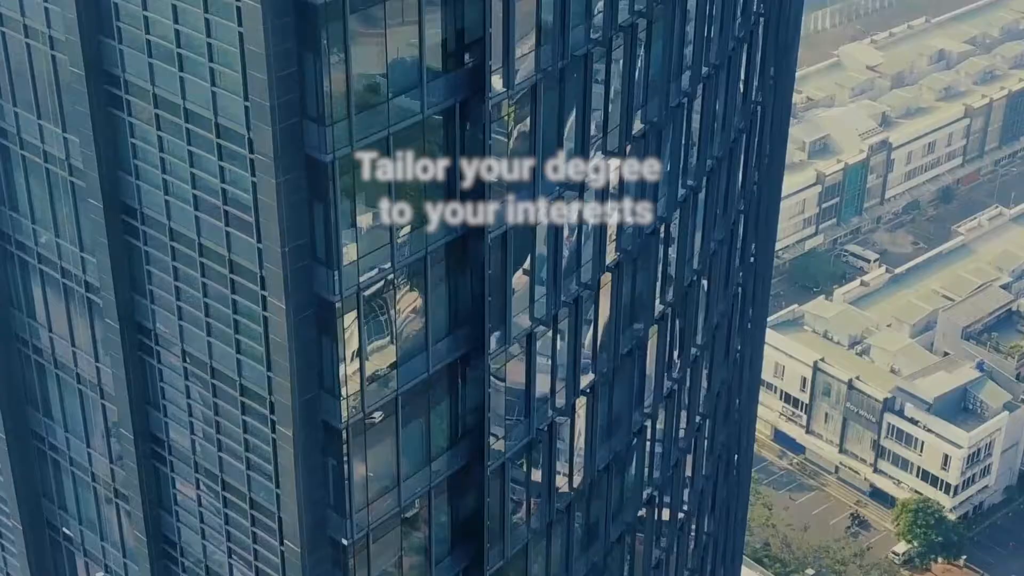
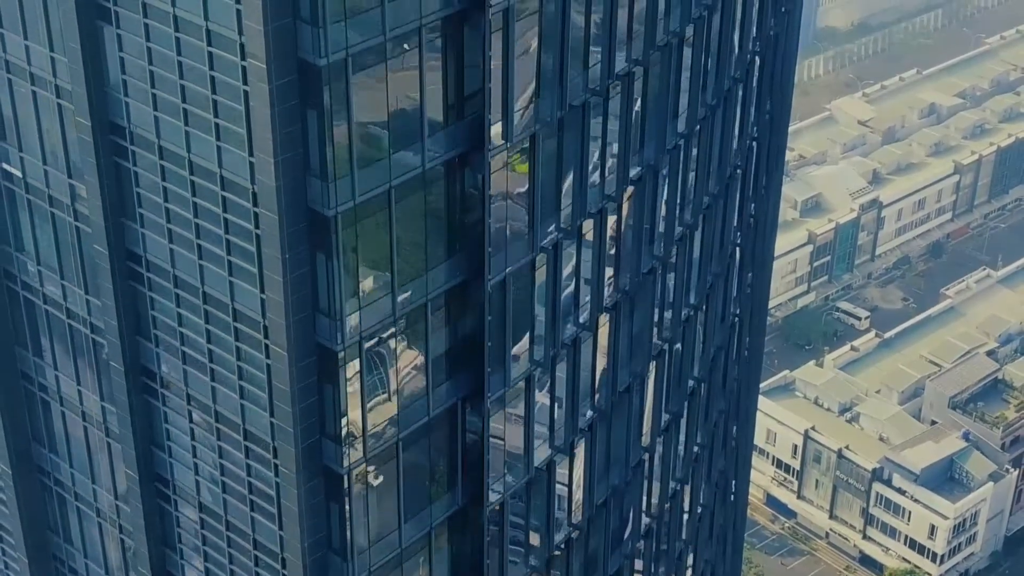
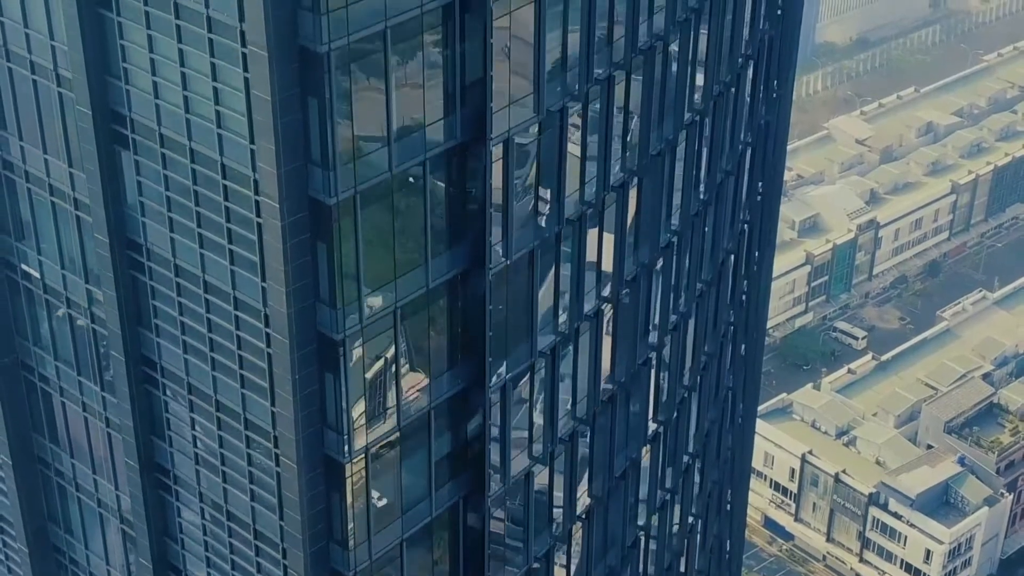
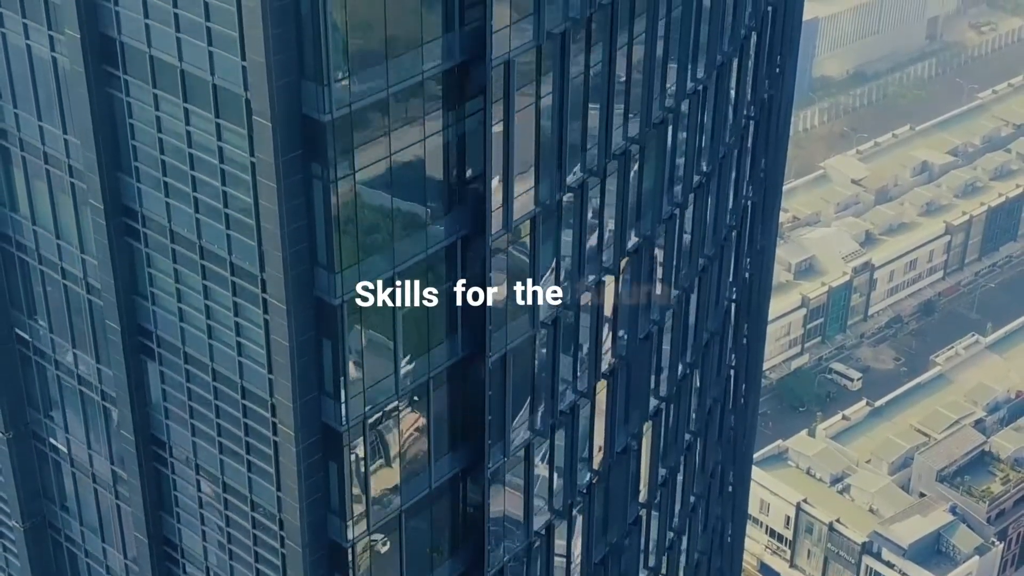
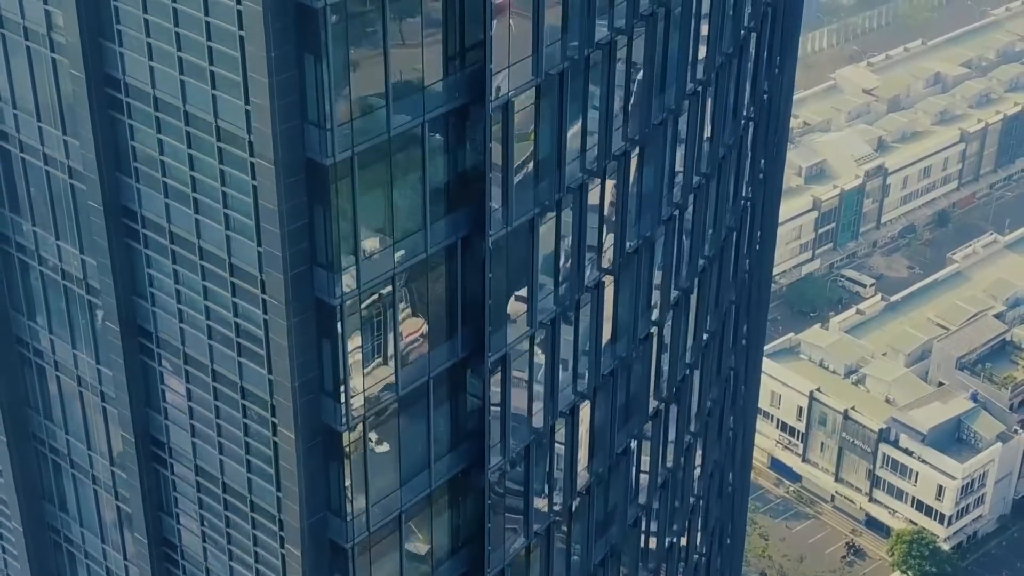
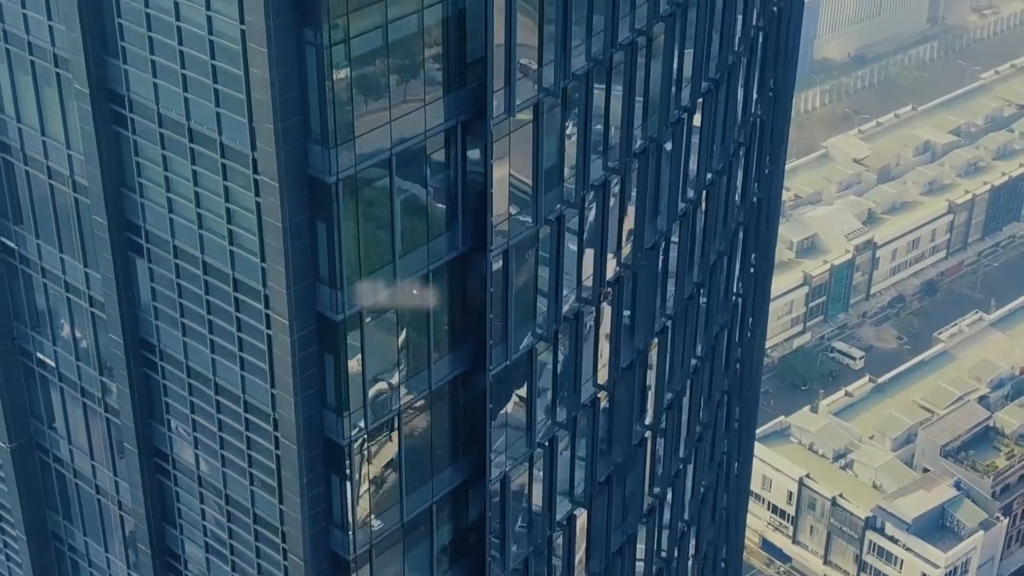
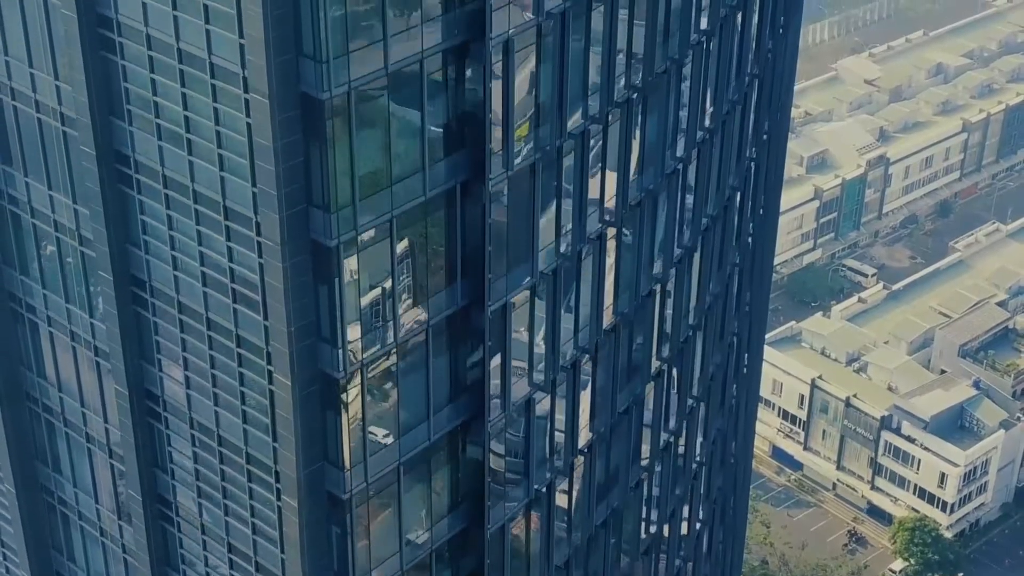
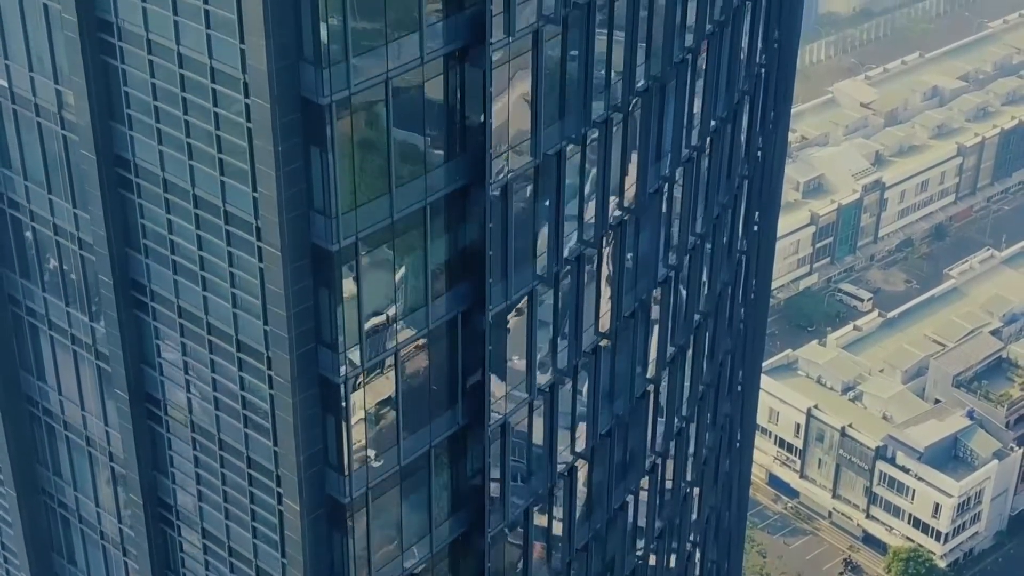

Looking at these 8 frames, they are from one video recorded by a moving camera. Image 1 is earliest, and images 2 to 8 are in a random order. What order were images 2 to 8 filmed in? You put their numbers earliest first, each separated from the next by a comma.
7, 5, 8, 2, 3, 6, 4
